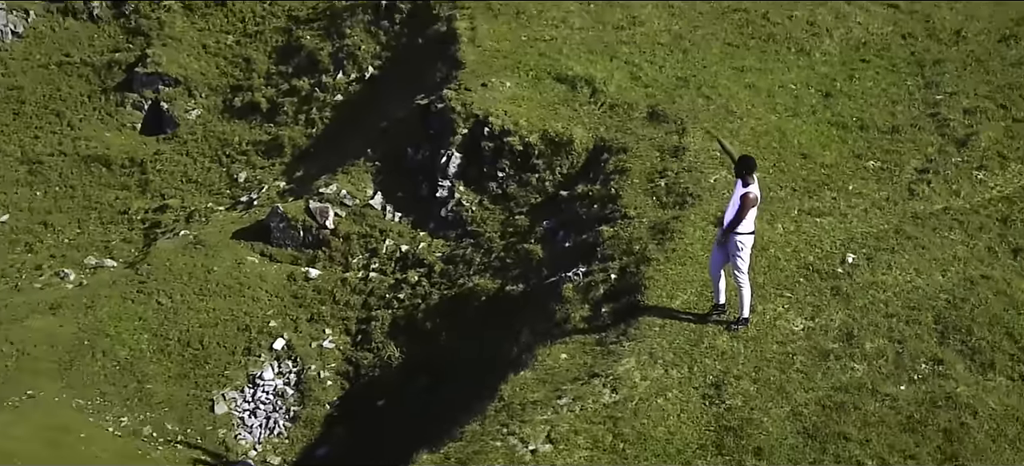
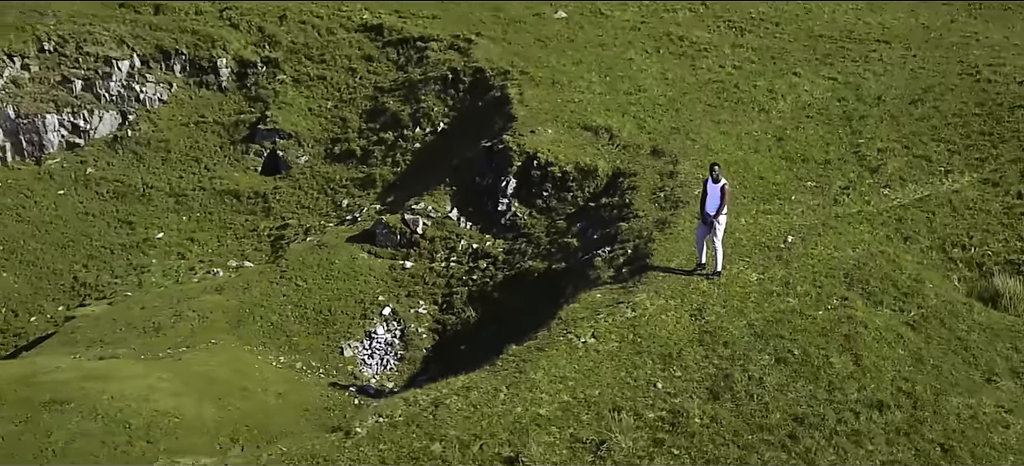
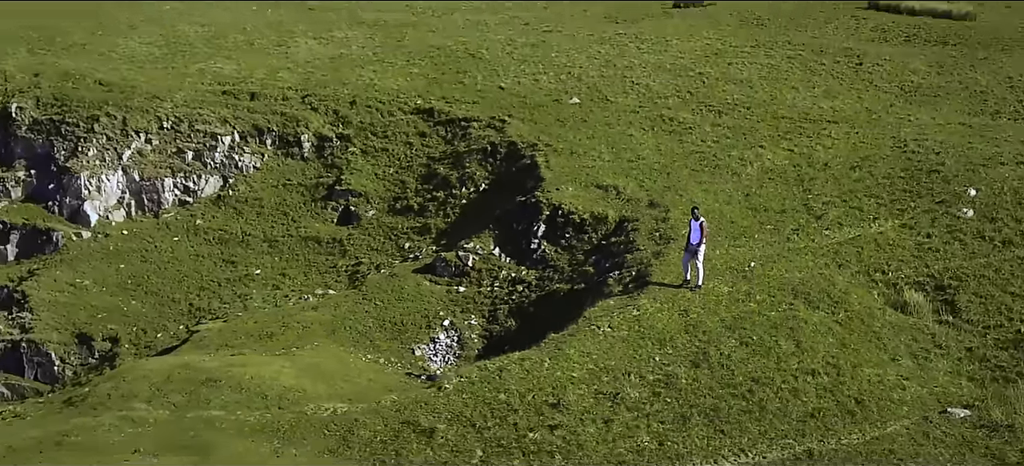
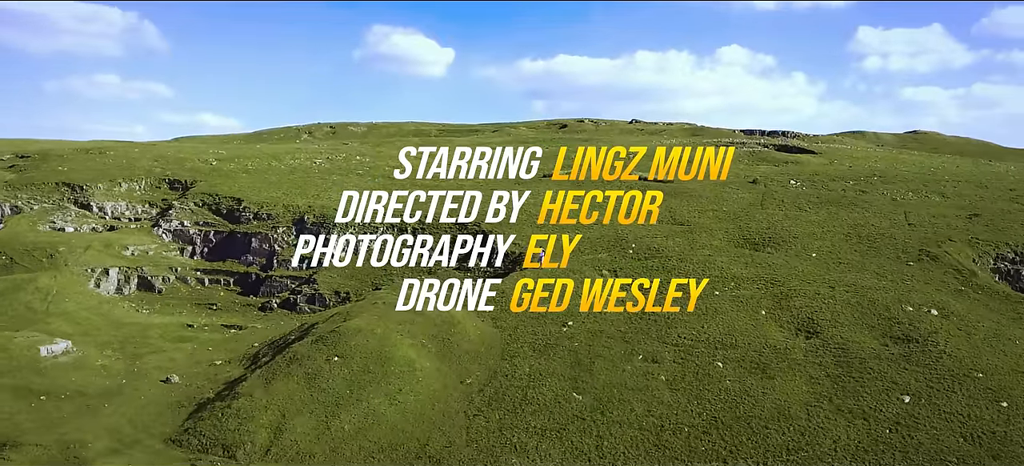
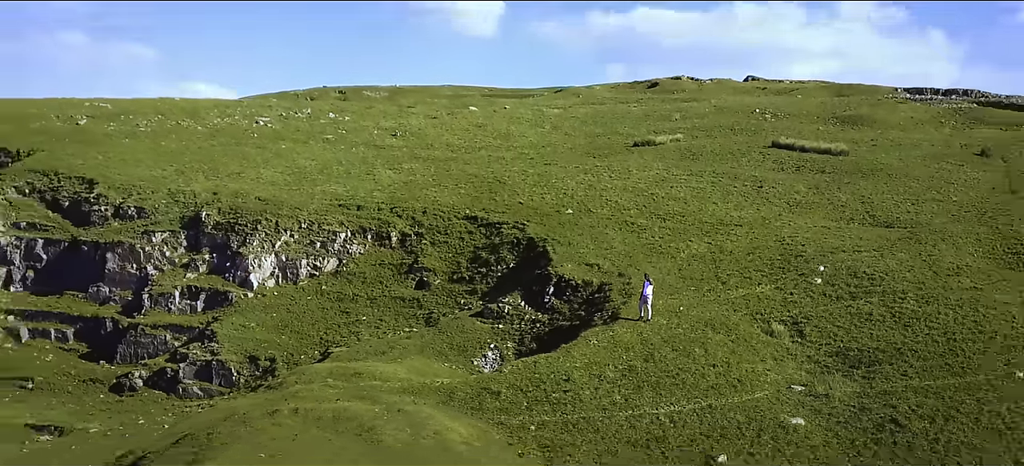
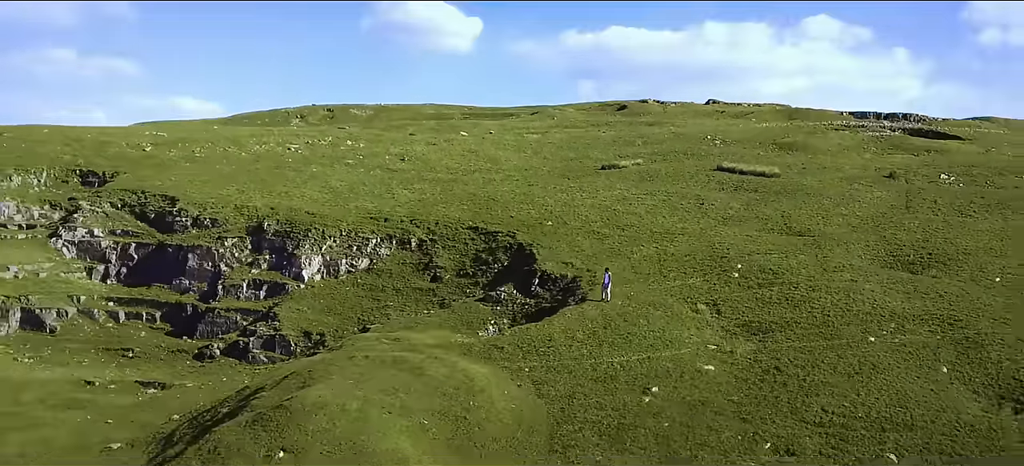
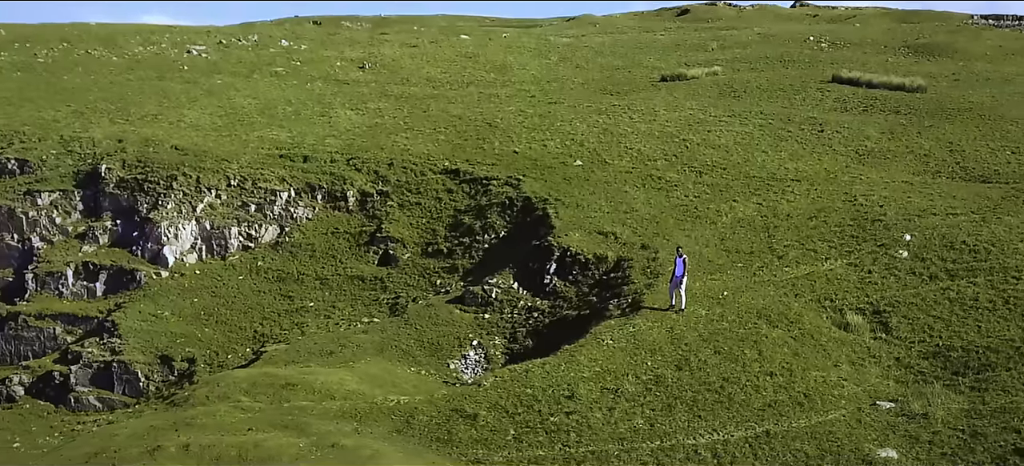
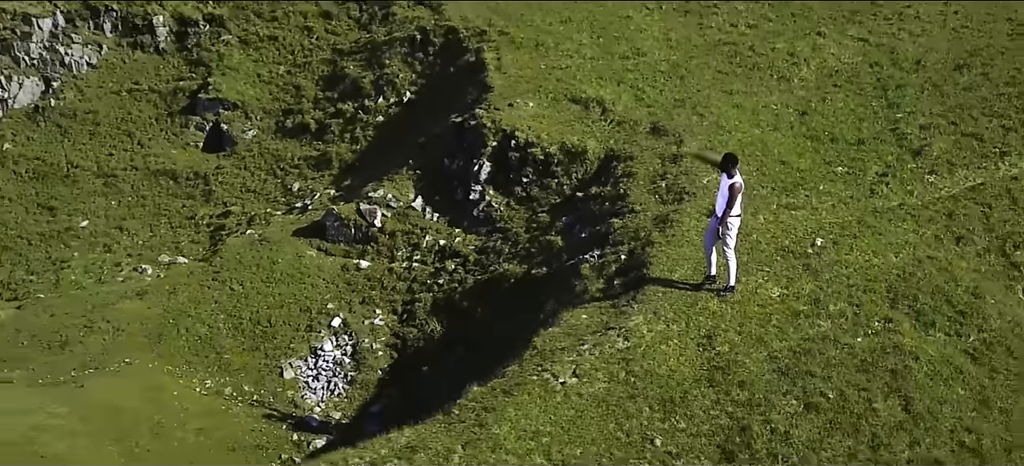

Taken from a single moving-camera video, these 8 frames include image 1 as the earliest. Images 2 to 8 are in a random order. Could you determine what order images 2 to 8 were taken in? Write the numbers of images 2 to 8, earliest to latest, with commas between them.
8, 2, 3, 7, 5, 6, 4
